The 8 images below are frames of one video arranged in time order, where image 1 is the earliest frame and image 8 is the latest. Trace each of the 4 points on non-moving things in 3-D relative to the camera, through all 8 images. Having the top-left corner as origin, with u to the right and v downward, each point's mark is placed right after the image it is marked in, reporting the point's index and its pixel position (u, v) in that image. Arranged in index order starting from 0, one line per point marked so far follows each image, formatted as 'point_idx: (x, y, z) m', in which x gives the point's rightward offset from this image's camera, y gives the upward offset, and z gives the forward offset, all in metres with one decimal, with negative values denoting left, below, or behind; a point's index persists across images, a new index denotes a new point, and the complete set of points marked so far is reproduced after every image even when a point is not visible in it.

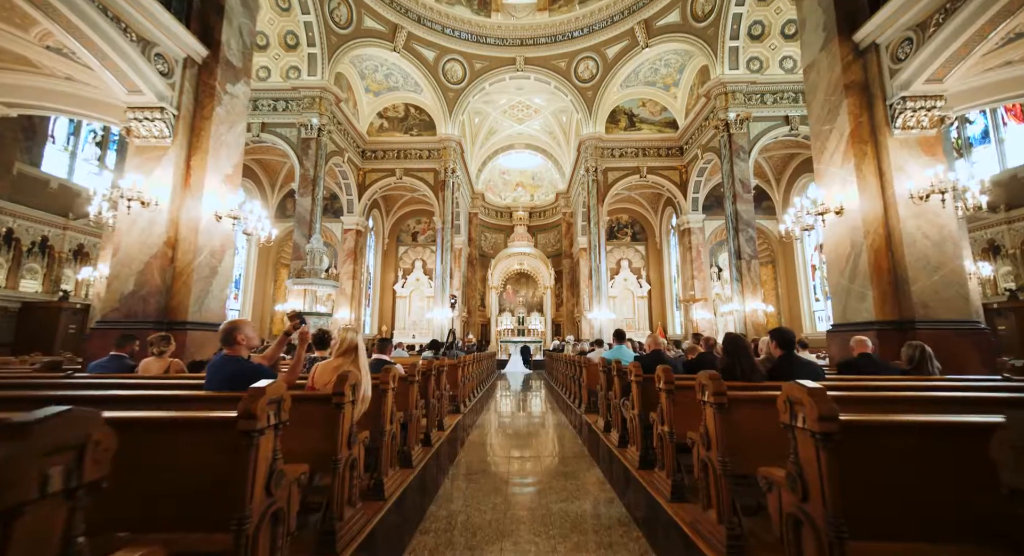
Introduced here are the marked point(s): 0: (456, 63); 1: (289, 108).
0: (-1.8, +6.9, +14.9) m
1: (-6.0, +4.5, +12.4) m
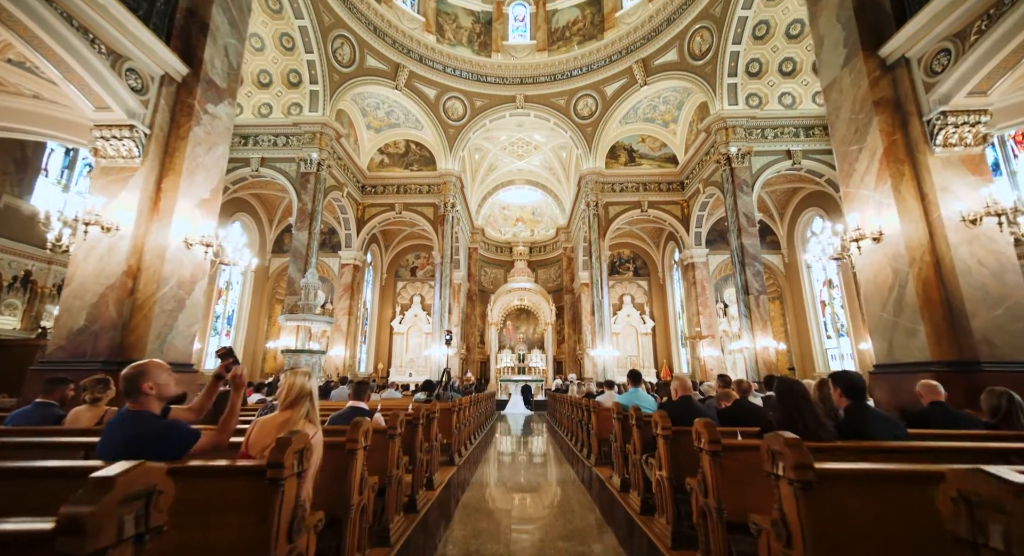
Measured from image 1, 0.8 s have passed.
0: (-1.8, +5.8, +14.9) m
1: (-6.0, +3.6, +12.3) m
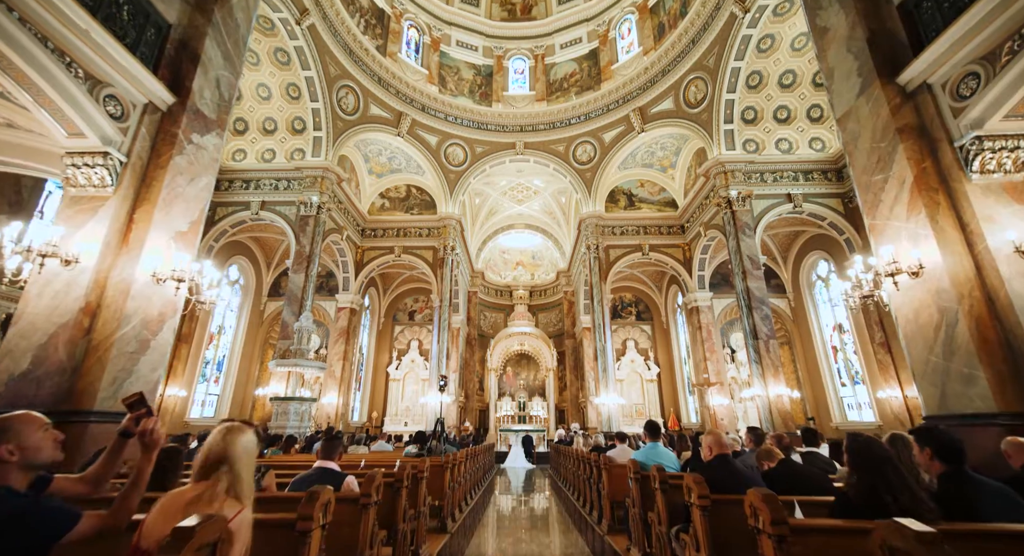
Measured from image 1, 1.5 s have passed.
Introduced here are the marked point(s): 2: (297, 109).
0: (-1.8, +4.3, +15.0) m
1: (-6.0, +2.4, +12.2) m
2: (-5.8, +4.5, +12.2) m
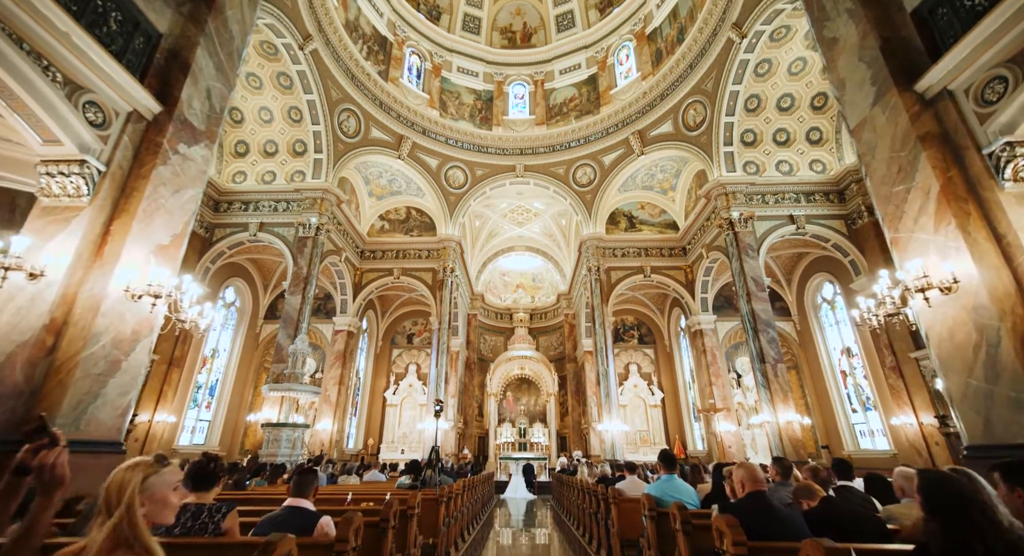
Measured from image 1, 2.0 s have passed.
0: (-1.8, +3.6, +15.0) m
1: (-6.0, +1.9, +12.0) m
2: (-5.8, +3.9, +12.2) m
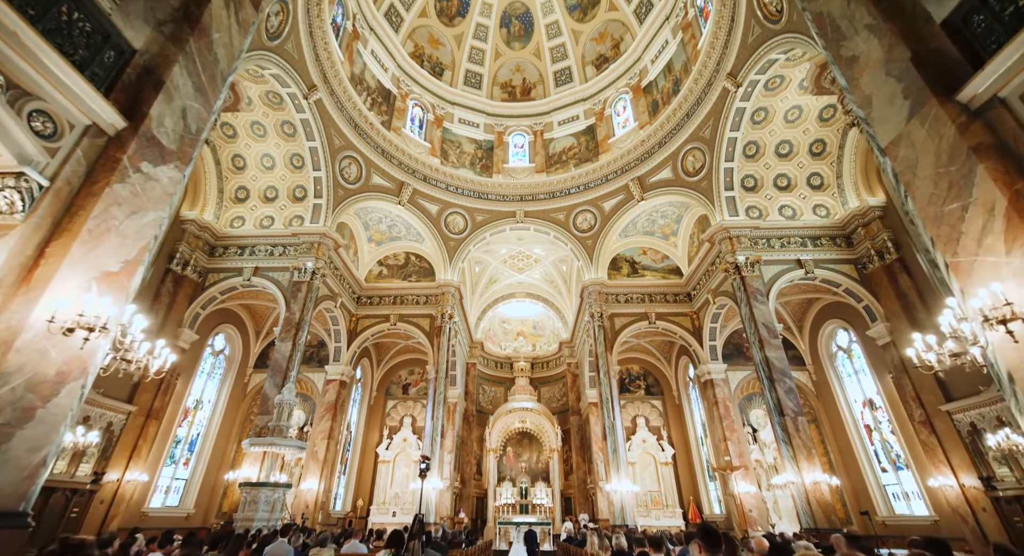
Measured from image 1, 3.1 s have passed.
0: (-1.8, +2.1, +14.8) m
1: (-5.9, +0.7, +11.7) m
2: (-5.8, +2.8, +12.1) m
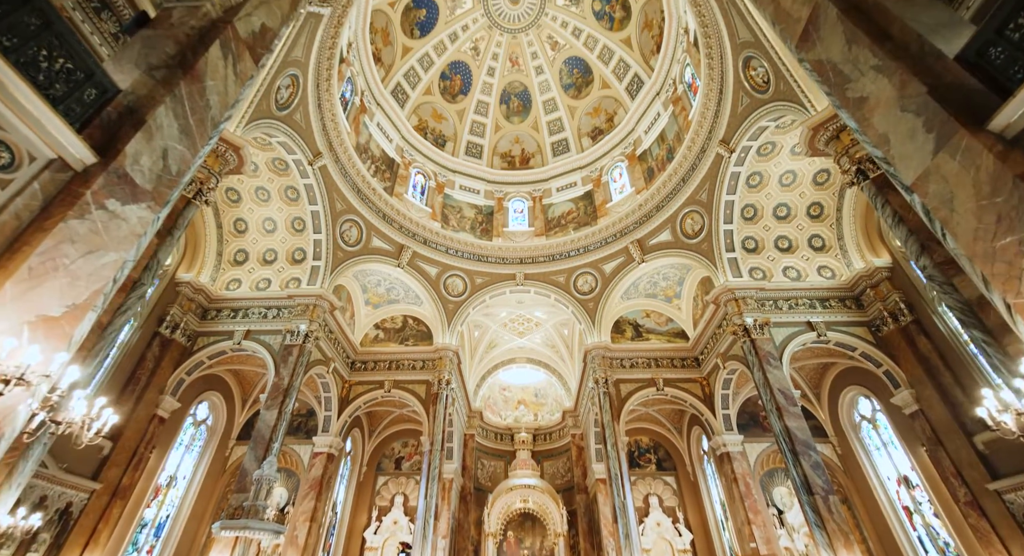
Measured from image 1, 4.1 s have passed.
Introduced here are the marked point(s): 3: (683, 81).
0: (-1.8, +0.1, +14.6) m
1: (-6.0, -0.9, +11.3) m
2: (-5.8, +1.1, +12.0) m
3: (+4.8, +5.6, +12.7) m
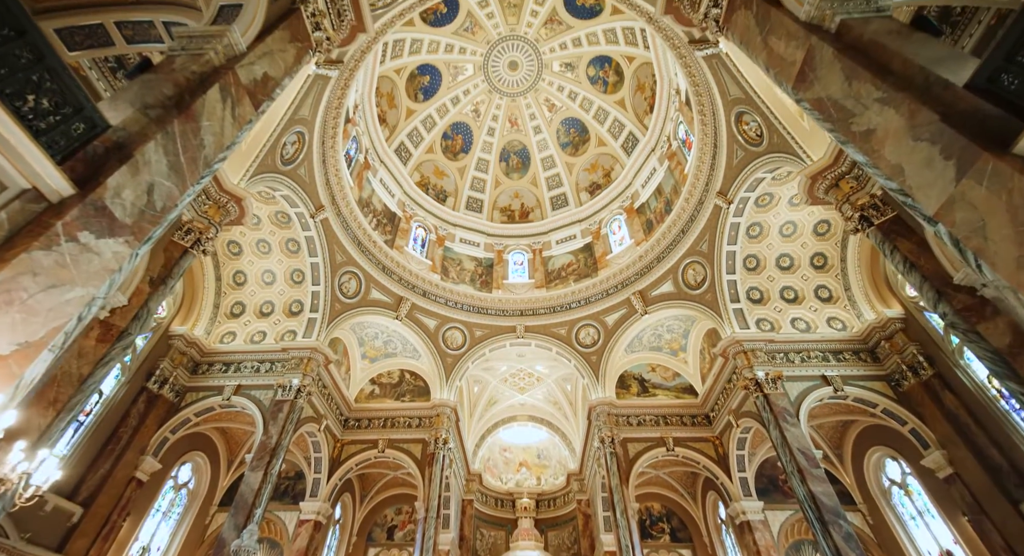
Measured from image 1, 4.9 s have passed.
0: (-1.8, -1.6, +14.2) m
1: (-5.9, -2.1, +10.8) m
2: (-5.8, -0.2, +11.8) m
3: (+4.8, +4.1, +13.0) m
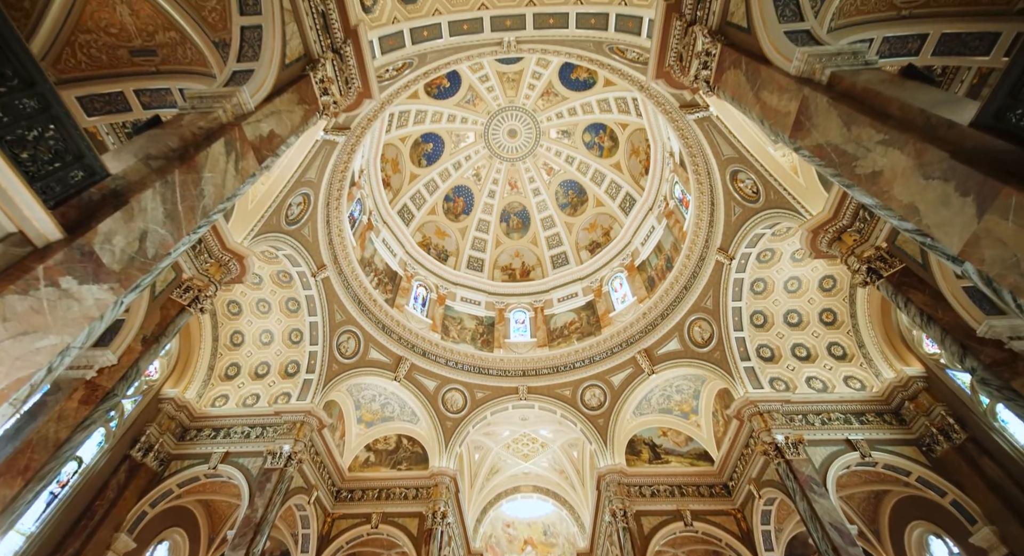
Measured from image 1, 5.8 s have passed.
0: (-1.7, -3.4, +13.7) m
1: (-5.9, -3.5, +10.3) m
2: (-5.7, -1.7, +11.5) m
3: (+4.9, +2.4, +13.2) m
